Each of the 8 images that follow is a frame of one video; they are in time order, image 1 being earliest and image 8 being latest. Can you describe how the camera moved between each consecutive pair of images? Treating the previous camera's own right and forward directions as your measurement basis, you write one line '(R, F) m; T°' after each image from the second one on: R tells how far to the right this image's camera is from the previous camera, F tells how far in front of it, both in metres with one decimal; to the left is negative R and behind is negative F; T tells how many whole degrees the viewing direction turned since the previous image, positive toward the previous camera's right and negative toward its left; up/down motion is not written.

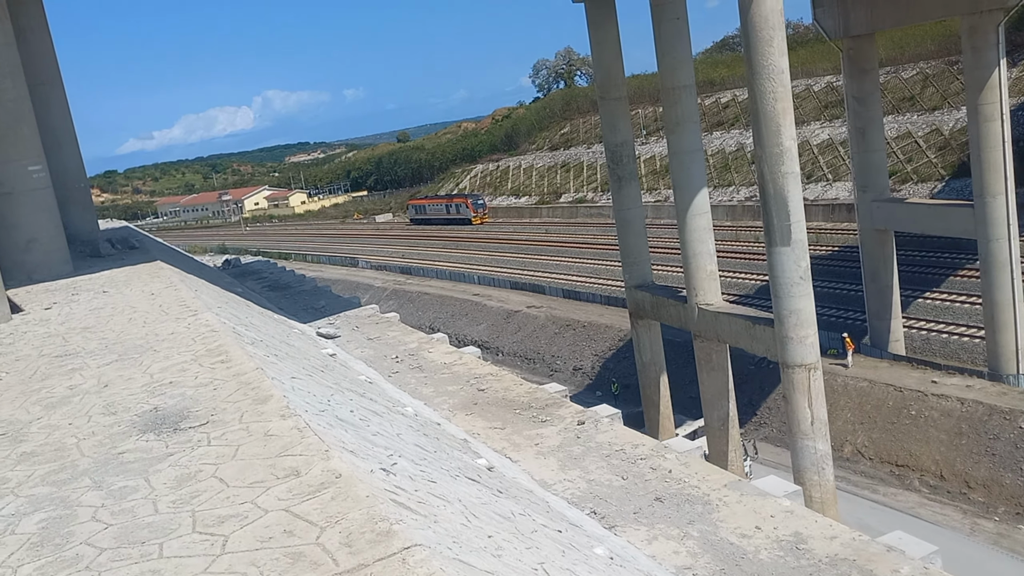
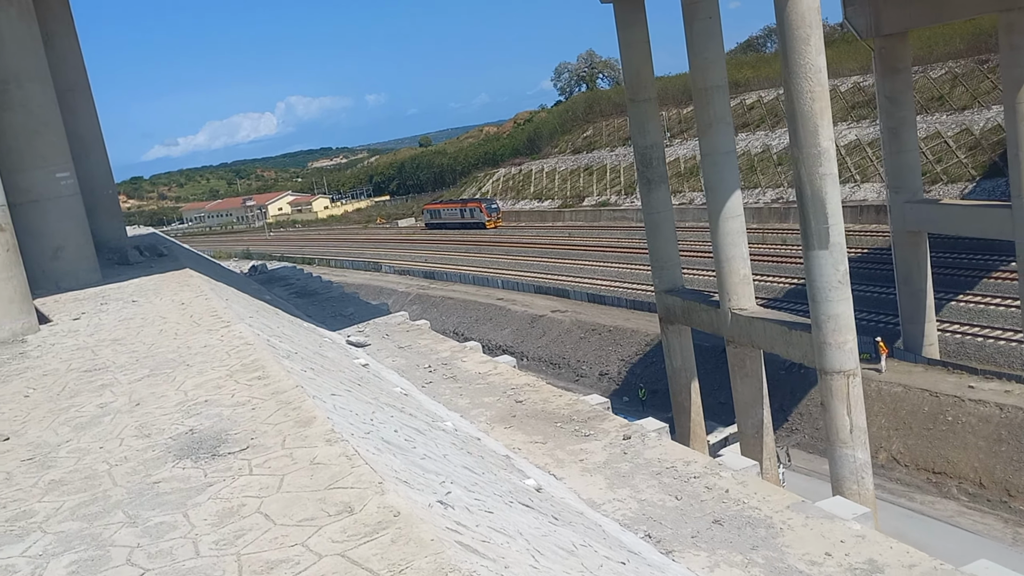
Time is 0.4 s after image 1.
(-0.3, +0.4) m; -2°
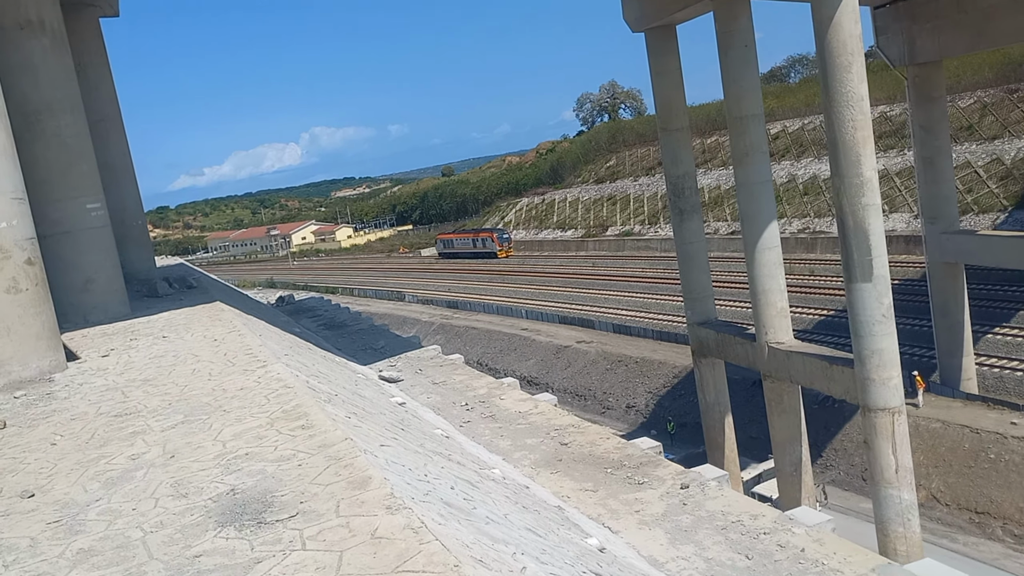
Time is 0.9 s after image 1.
(-0.4, +0.5) m; -2°
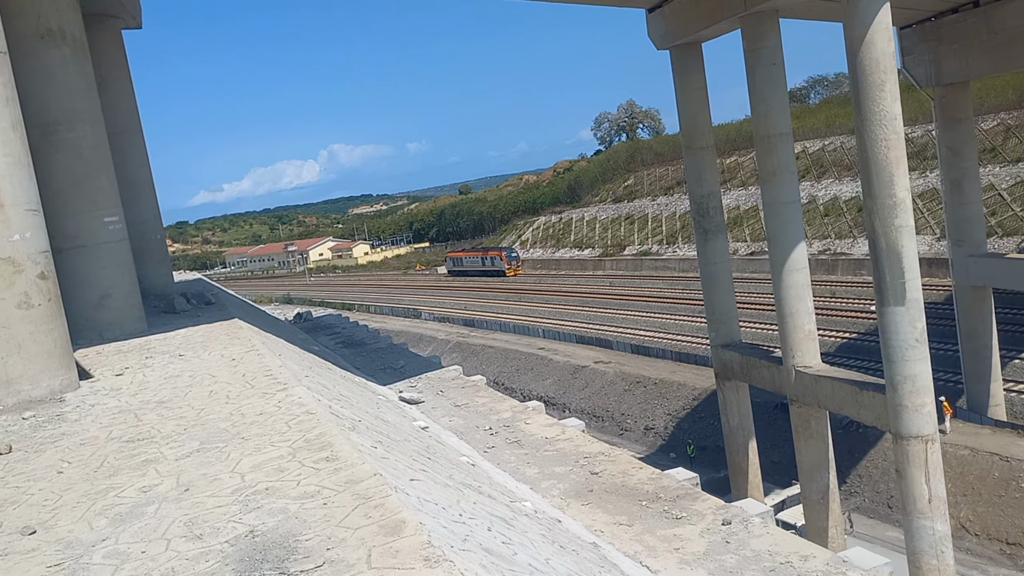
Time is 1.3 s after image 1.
(-0.2, +0.4) m; -1°
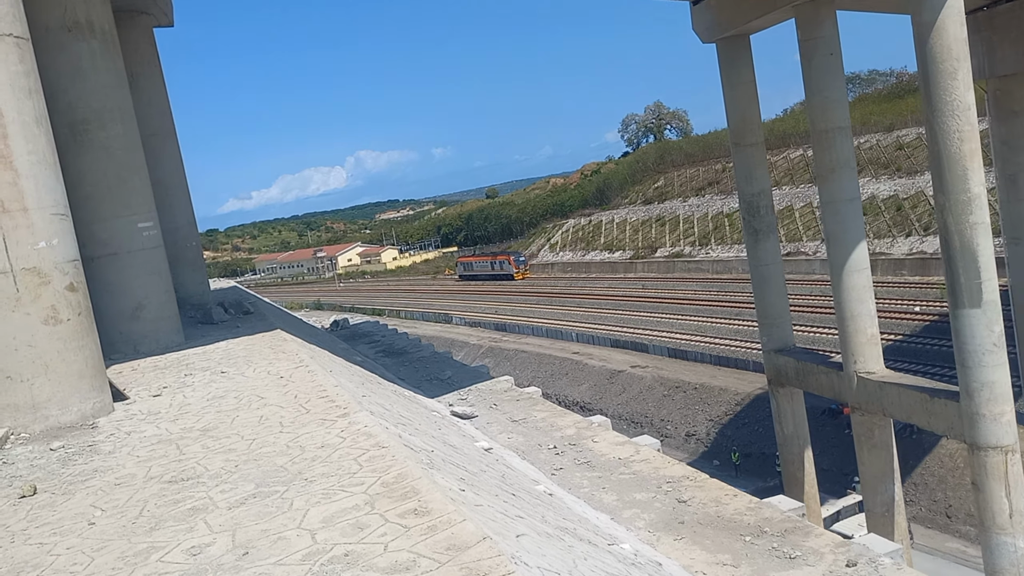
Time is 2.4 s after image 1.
(-0.6, +1.0) m; -2°
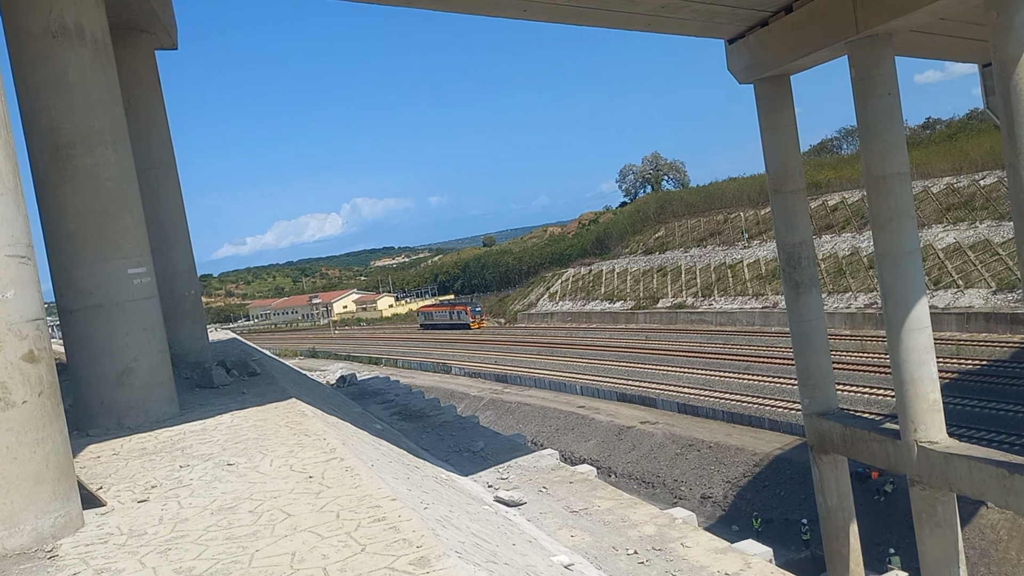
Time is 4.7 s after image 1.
(-1.0, +2.0) m; 0°
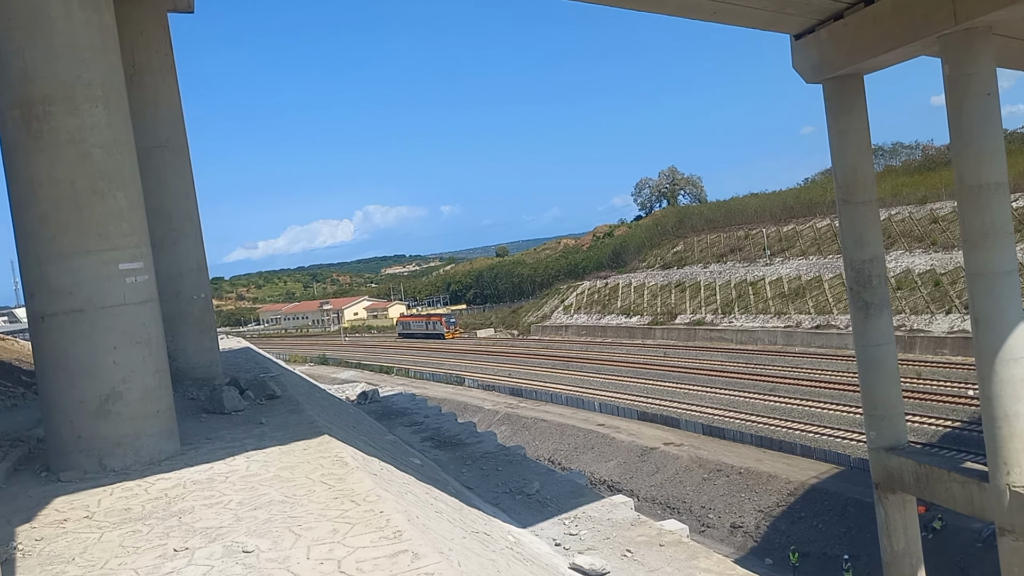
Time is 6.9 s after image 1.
(-1.0, +2.2) m; -1°
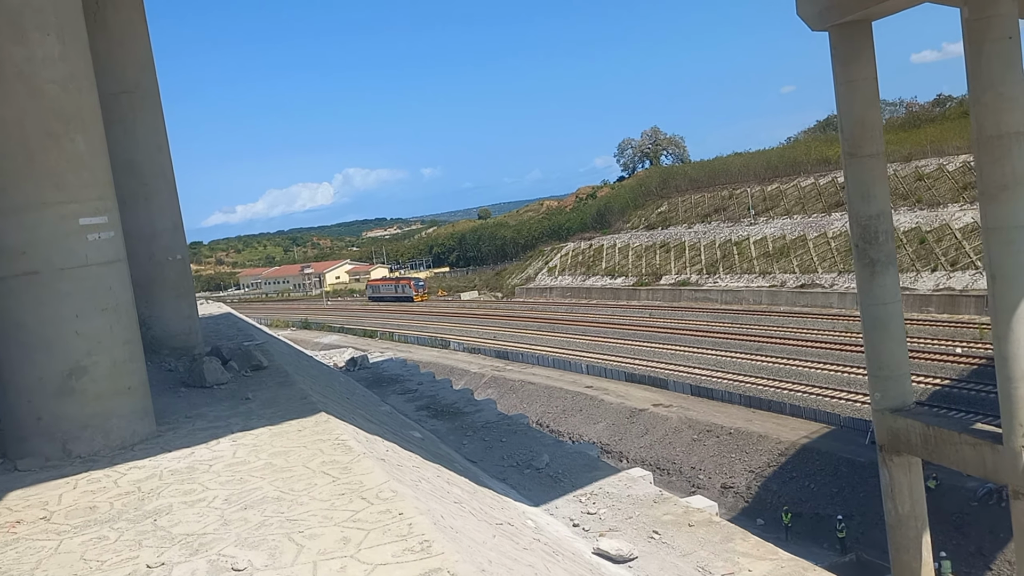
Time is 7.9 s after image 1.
(-0.4, +1.0) m; +1°
